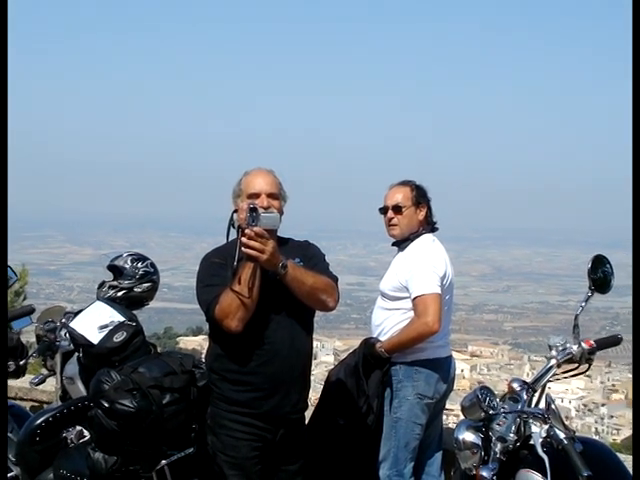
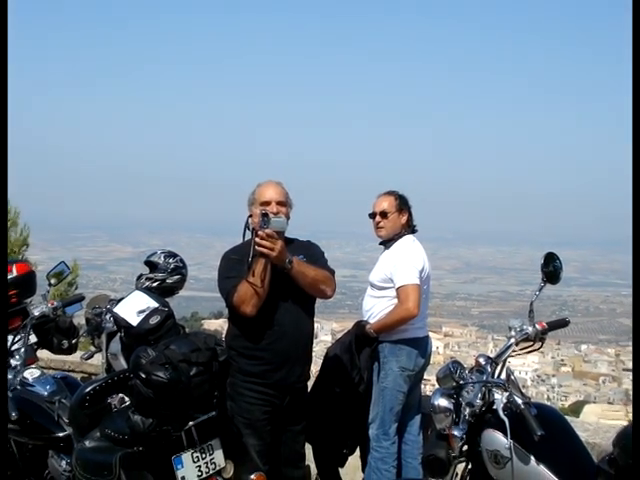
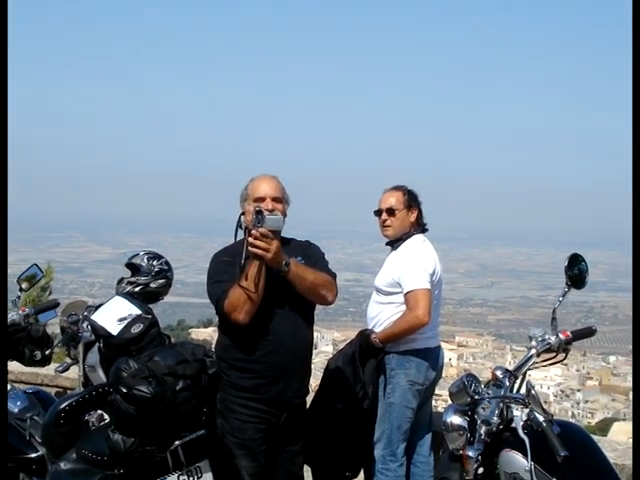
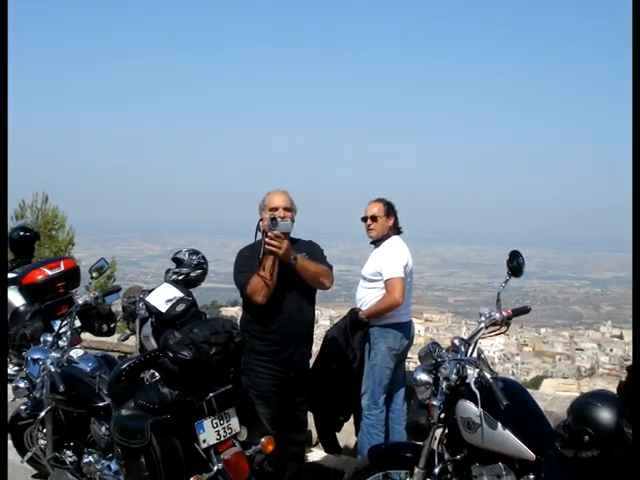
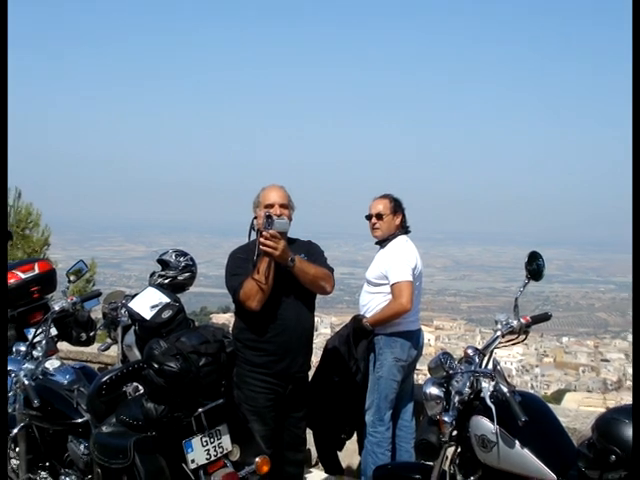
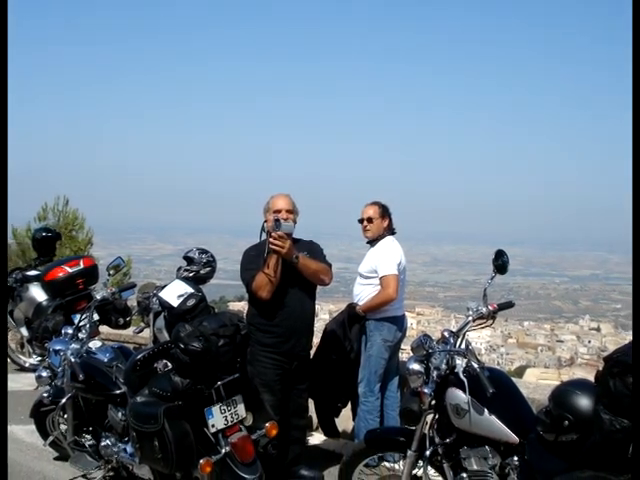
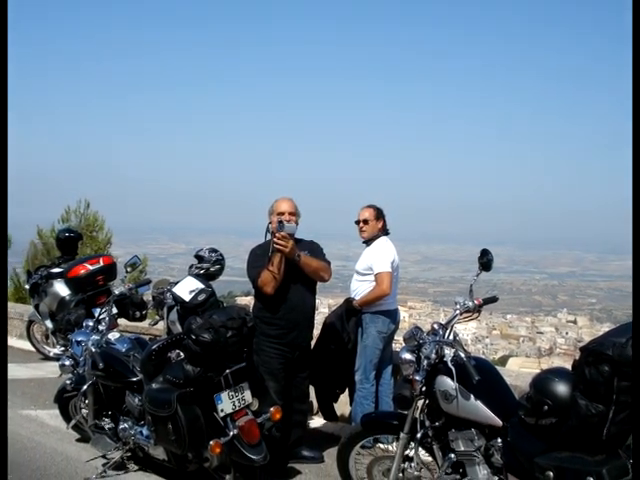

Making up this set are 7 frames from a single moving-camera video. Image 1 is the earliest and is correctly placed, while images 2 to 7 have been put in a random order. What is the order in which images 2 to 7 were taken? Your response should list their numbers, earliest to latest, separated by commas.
3, 2, 5, 4, 6, 7
